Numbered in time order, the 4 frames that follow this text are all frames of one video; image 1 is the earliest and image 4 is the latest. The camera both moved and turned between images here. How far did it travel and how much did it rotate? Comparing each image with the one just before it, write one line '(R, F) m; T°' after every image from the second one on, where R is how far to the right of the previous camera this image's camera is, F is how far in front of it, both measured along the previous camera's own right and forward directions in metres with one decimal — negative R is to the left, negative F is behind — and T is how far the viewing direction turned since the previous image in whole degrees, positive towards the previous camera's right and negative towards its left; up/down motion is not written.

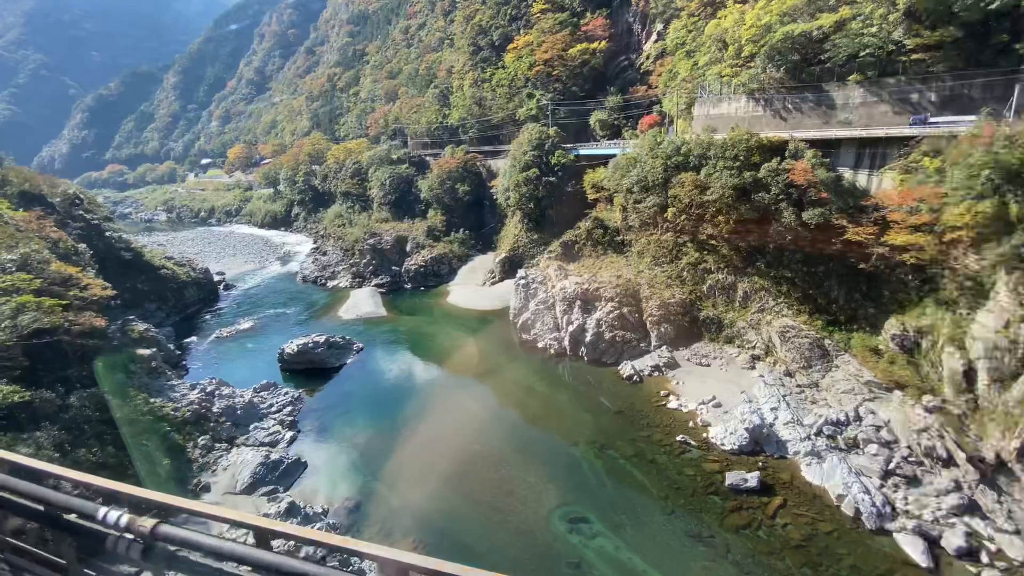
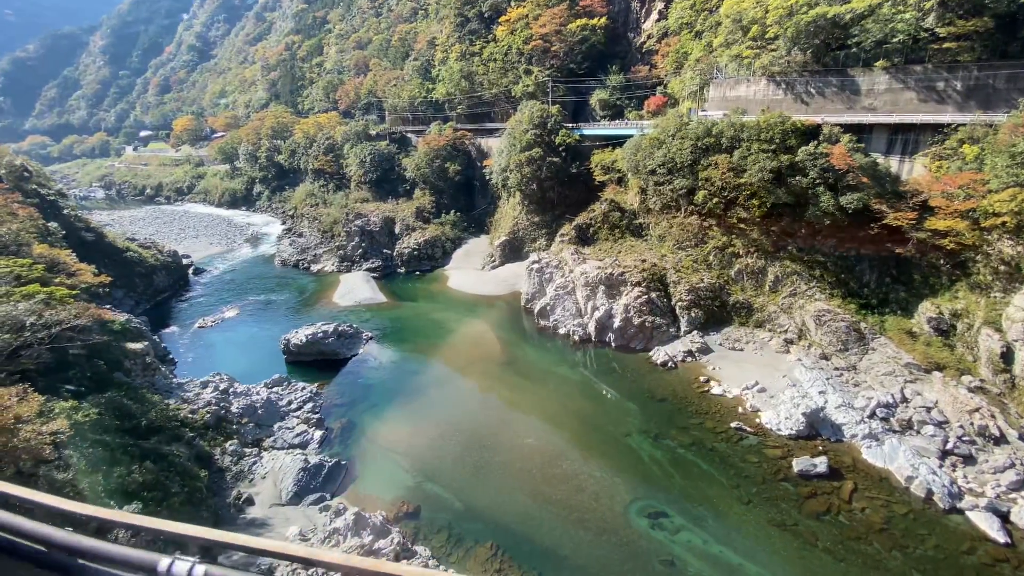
(-2.7, +1.0) m; +6°
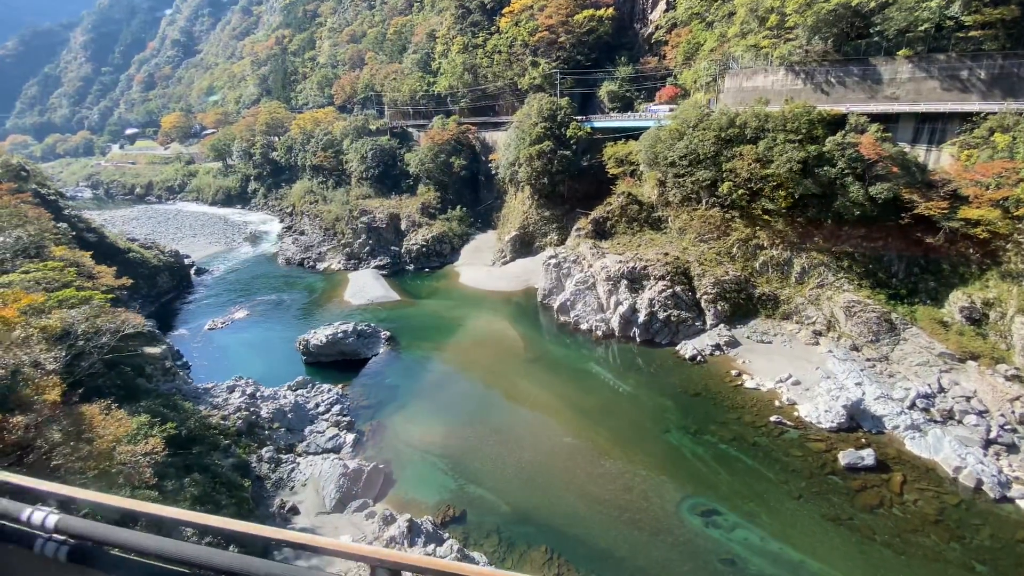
(-1.2, +0.3) m; +1°
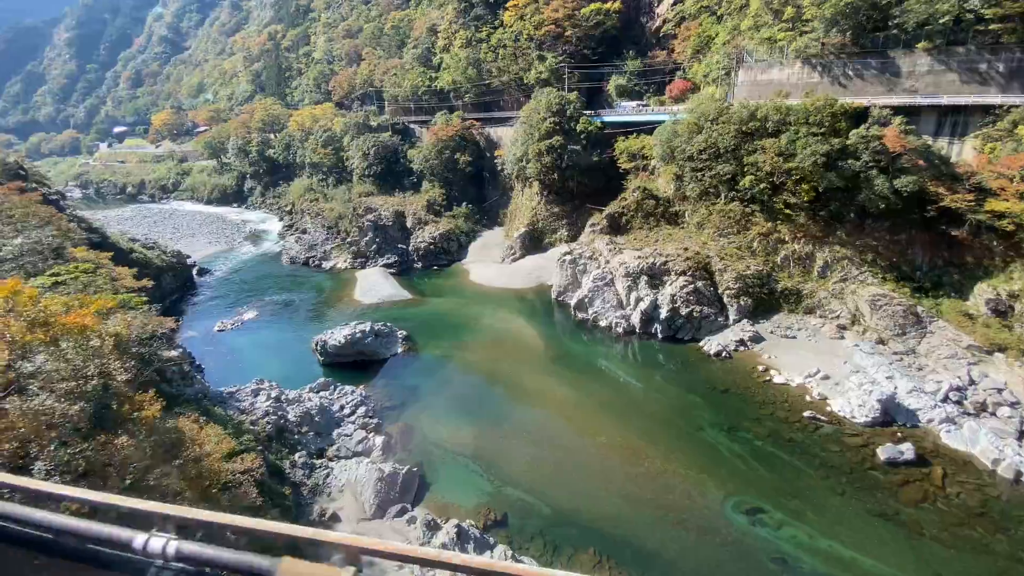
(-1.1, +0.3) m; +1°
